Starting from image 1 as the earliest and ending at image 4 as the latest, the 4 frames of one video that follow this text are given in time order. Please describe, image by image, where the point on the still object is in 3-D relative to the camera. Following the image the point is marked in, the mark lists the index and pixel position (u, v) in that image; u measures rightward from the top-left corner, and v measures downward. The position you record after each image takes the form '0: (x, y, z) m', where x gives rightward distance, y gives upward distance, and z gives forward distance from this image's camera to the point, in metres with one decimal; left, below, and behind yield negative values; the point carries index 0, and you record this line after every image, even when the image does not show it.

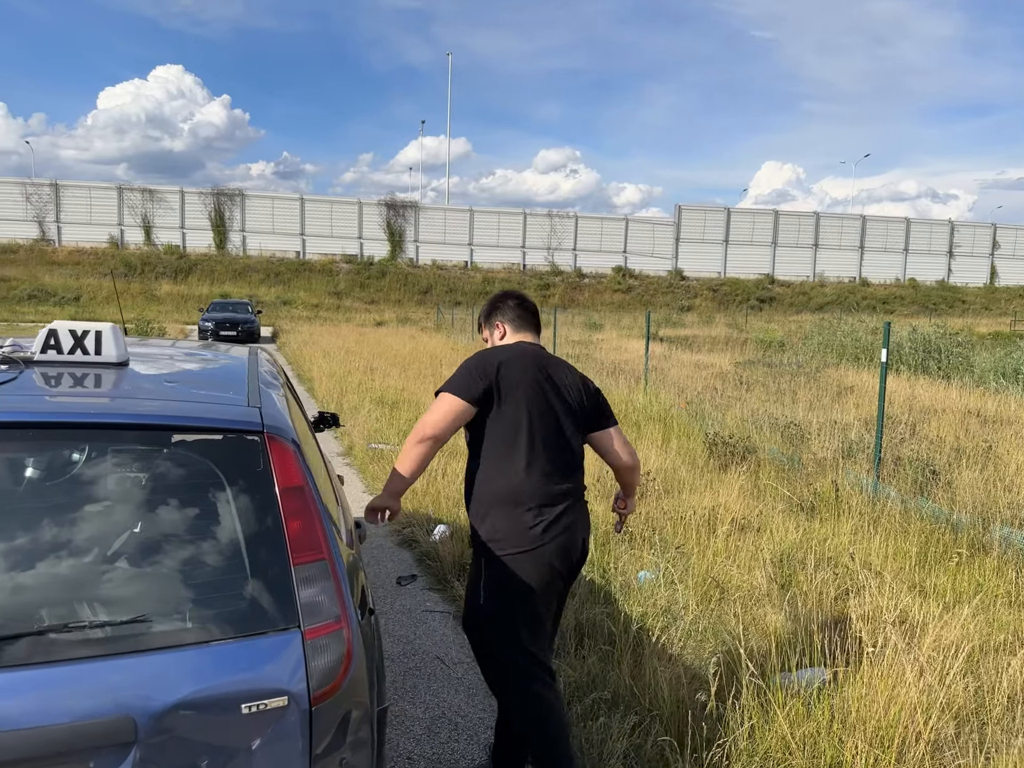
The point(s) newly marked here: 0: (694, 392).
0: (+2.4, -0.1, +10.9) m
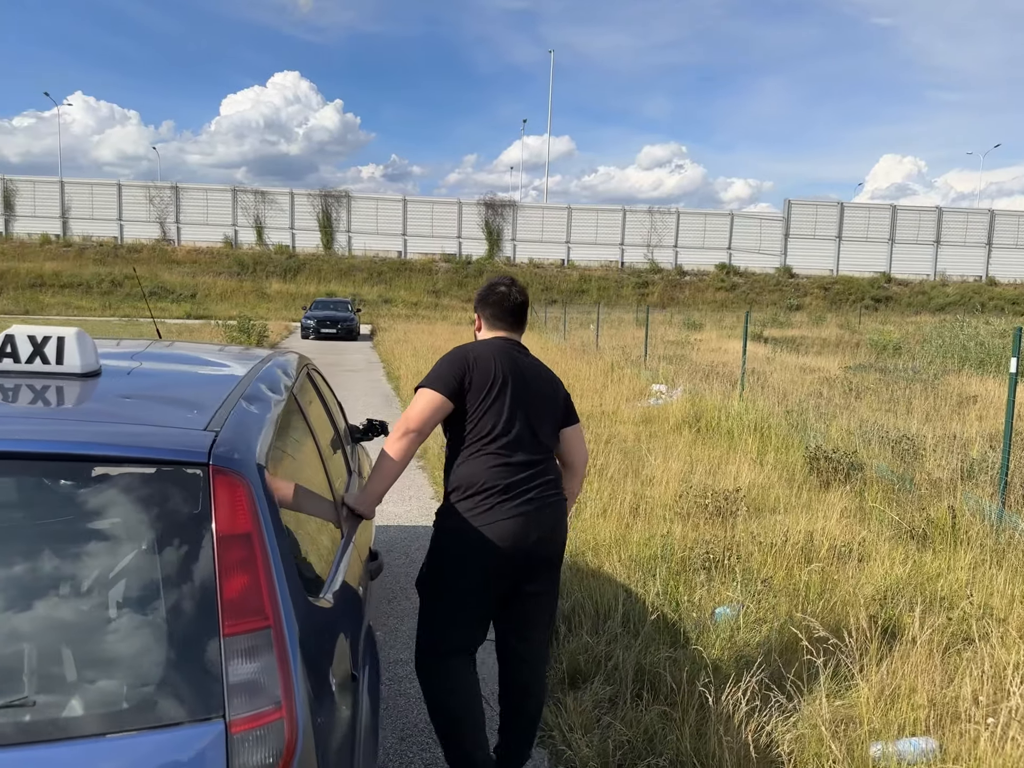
0: (+3.6, -0.2, +10.2) m
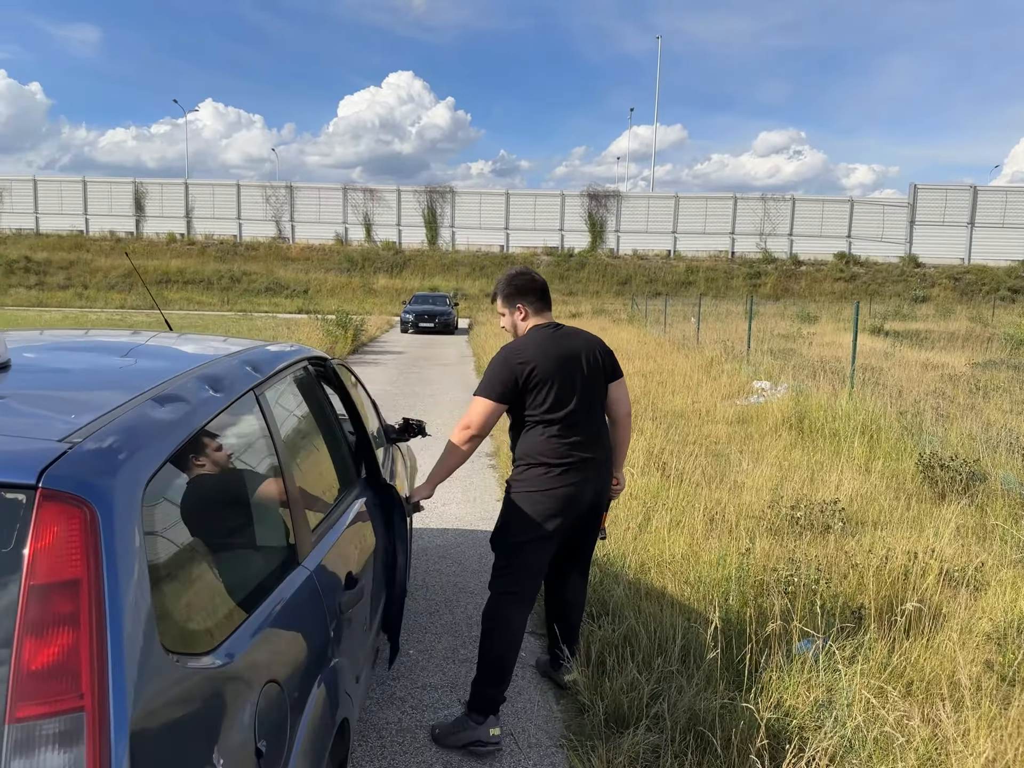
0: (+4.6, -0.1, +9.3) m
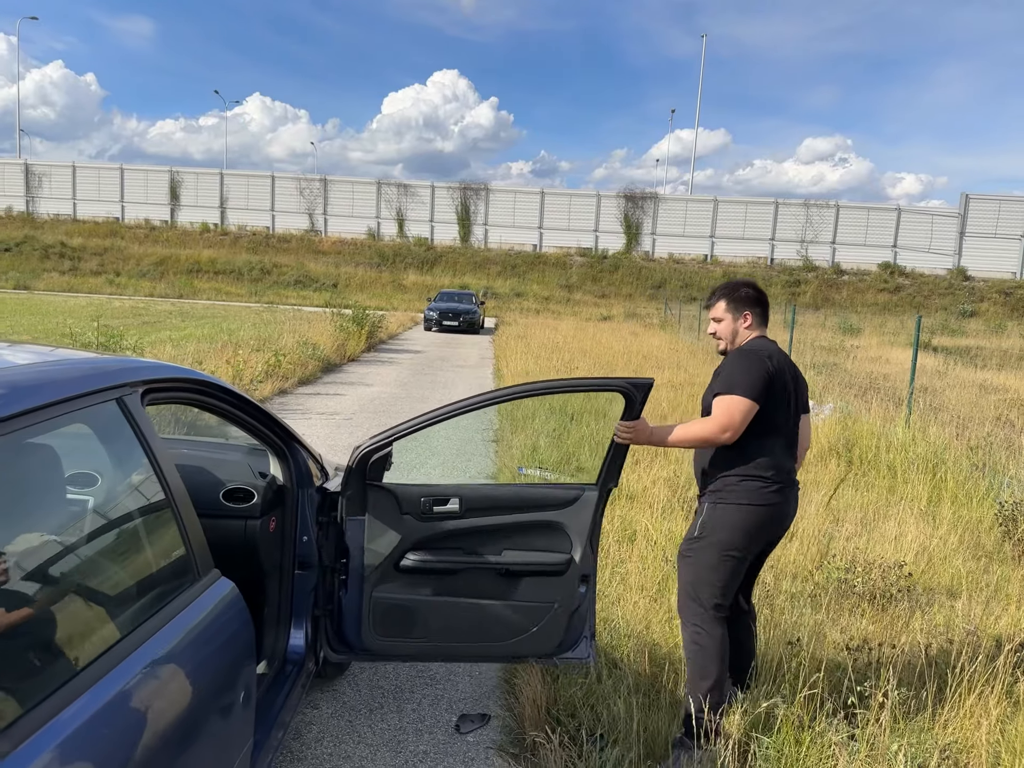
0: (+4.7, -0.4, +8.2) m
